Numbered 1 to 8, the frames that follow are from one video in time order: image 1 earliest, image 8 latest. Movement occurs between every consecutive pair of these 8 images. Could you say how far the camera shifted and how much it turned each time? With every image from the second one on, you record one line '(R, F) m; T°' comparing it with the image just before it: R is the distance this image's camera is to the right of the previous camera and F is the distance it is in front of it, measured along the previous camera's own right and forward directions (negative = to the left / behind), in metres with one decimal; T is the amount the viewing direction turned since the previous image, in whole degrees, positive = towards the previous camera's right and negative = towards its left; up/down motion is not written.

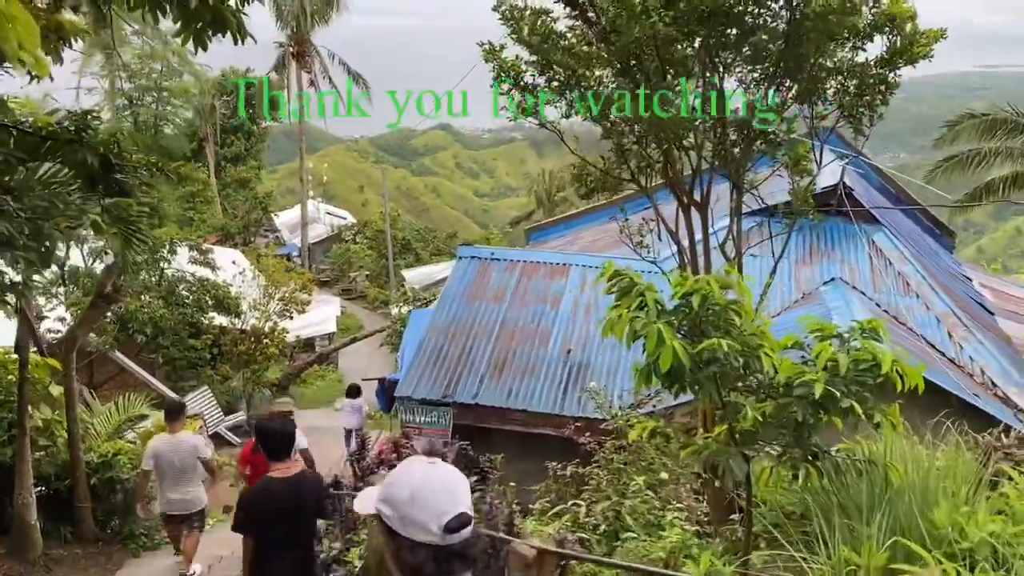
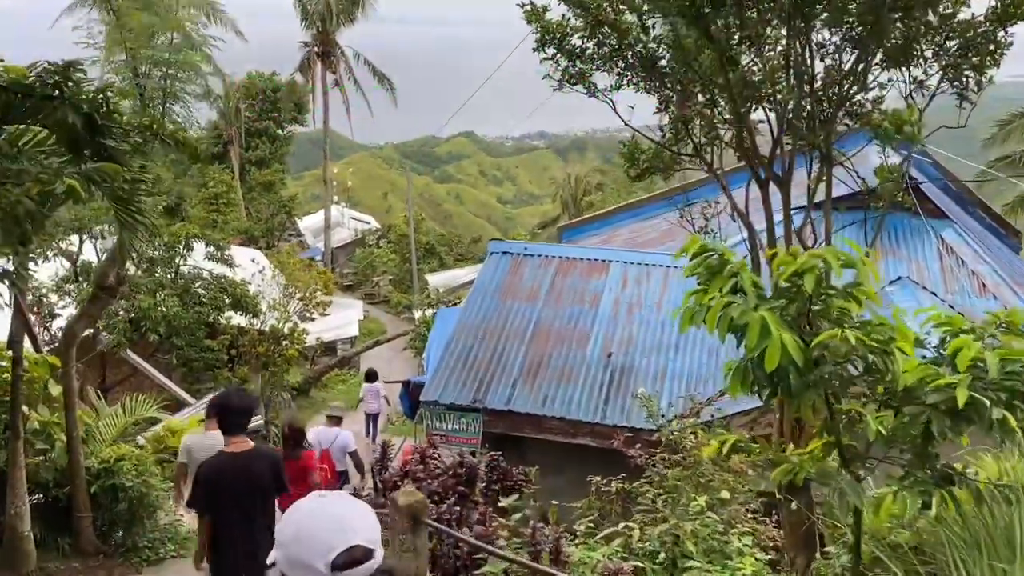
(-0.1, +0.7) m; -1°
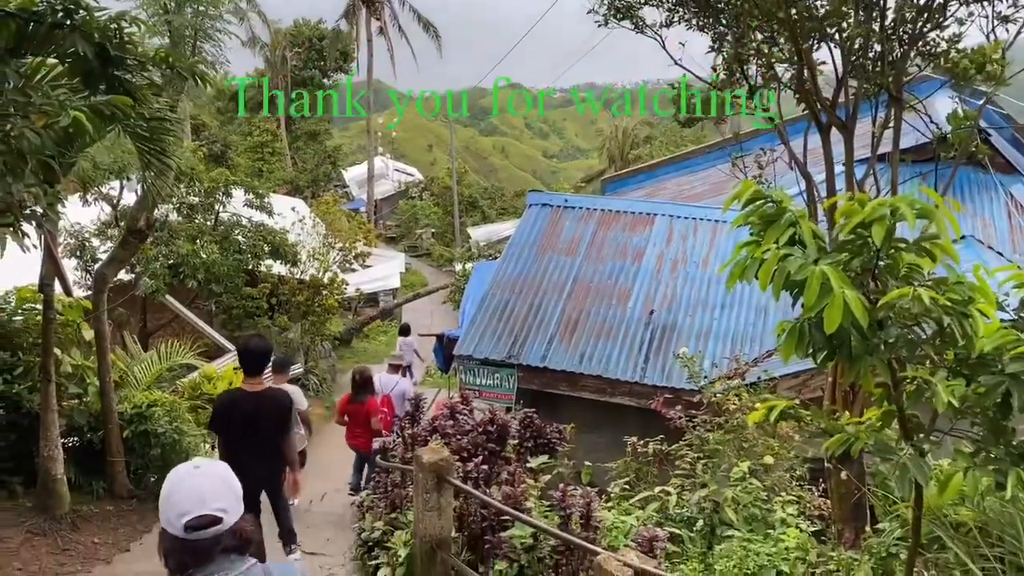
(0.0, +0.3) m; -3°
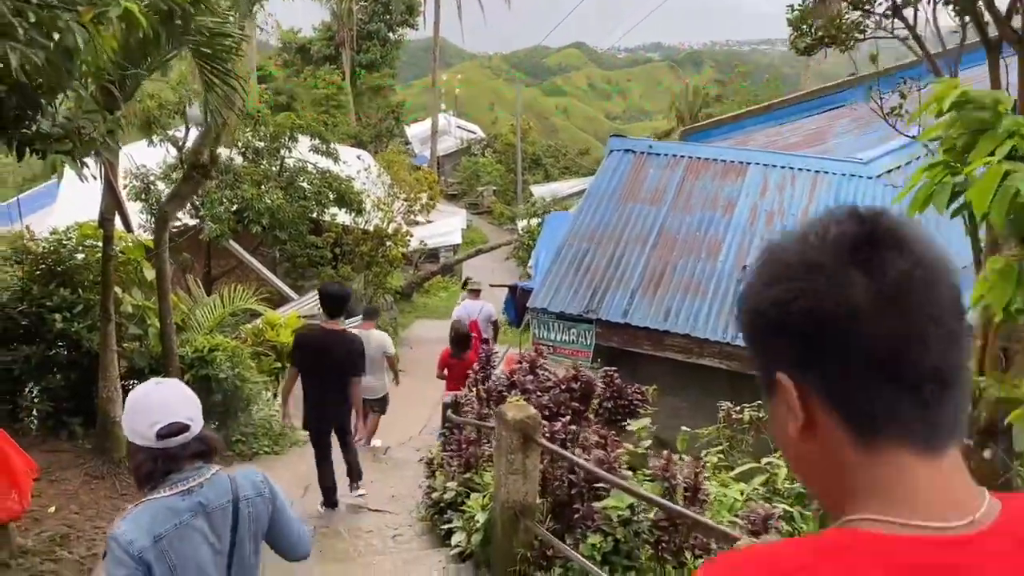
(-0.2, +0.5) m; -4°
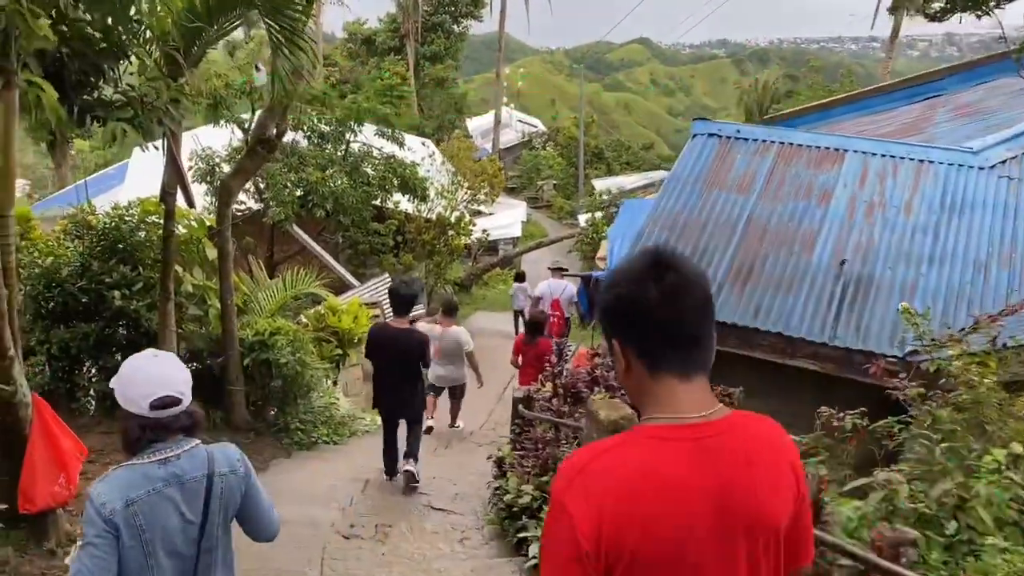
(-0.1, +0.4) m; -4°
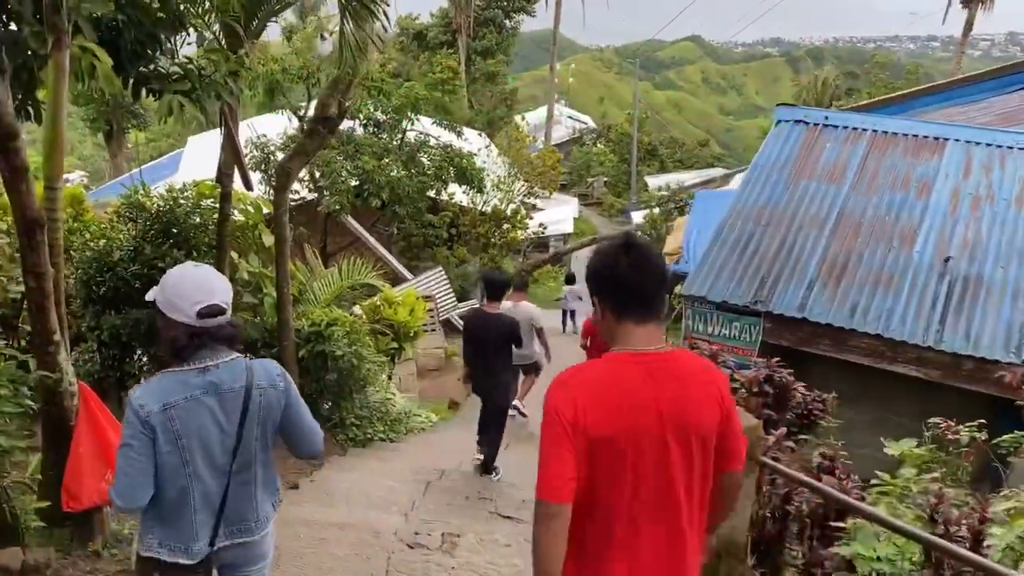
(-0.2, +0.4) m; -3°
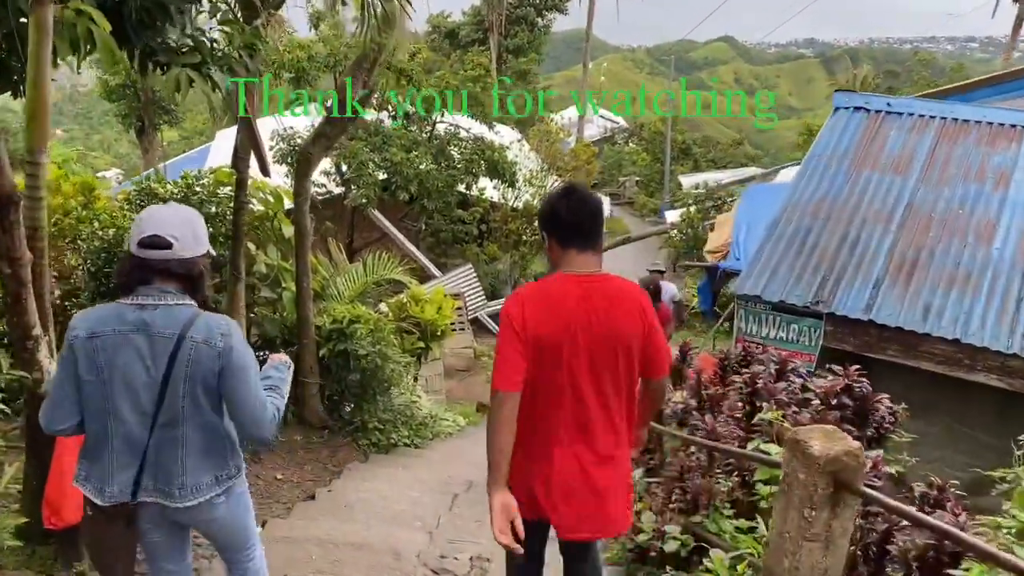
(0.0, +0.5) m; -2°
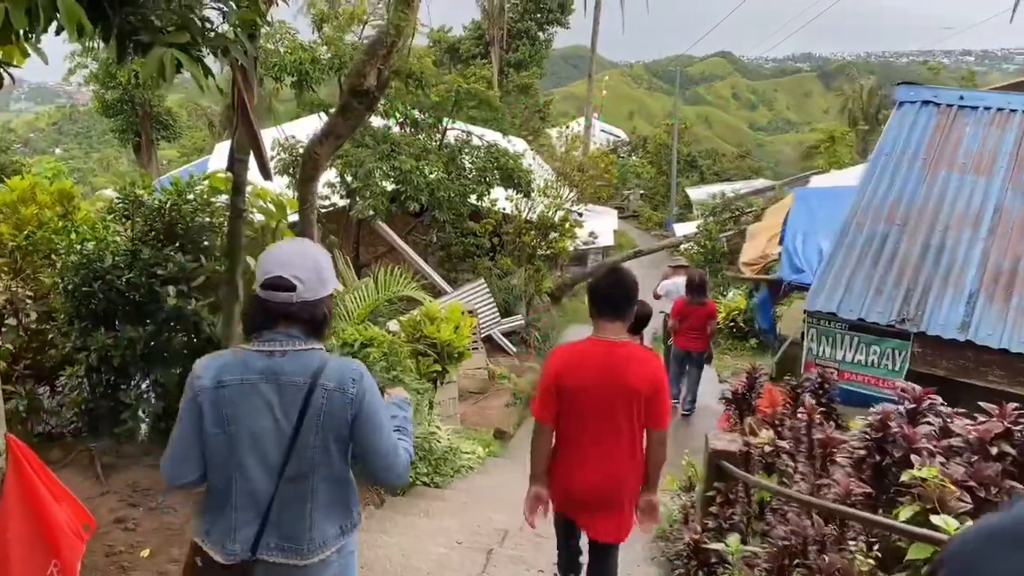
(-0.2, +0.7) m; 0°
